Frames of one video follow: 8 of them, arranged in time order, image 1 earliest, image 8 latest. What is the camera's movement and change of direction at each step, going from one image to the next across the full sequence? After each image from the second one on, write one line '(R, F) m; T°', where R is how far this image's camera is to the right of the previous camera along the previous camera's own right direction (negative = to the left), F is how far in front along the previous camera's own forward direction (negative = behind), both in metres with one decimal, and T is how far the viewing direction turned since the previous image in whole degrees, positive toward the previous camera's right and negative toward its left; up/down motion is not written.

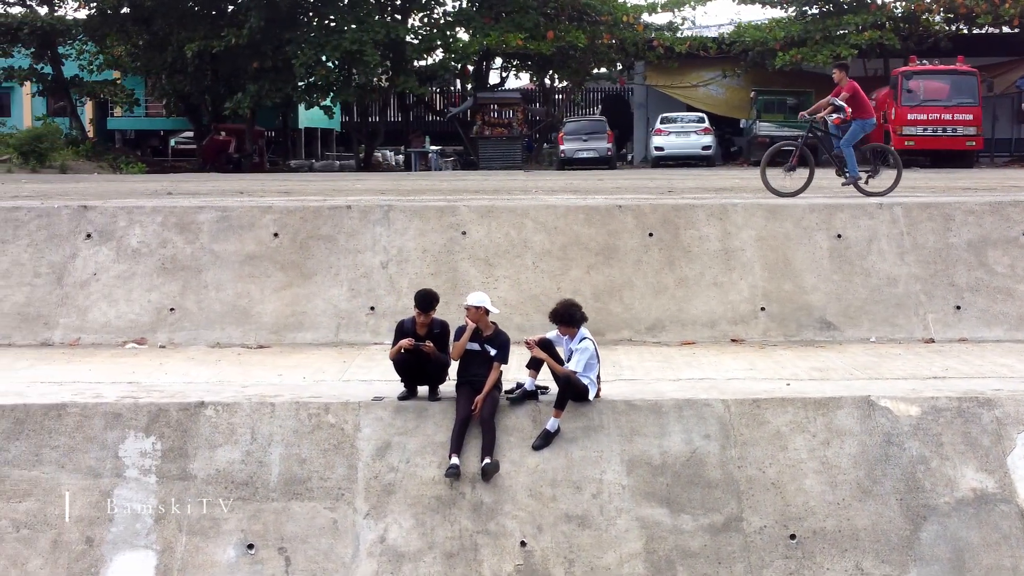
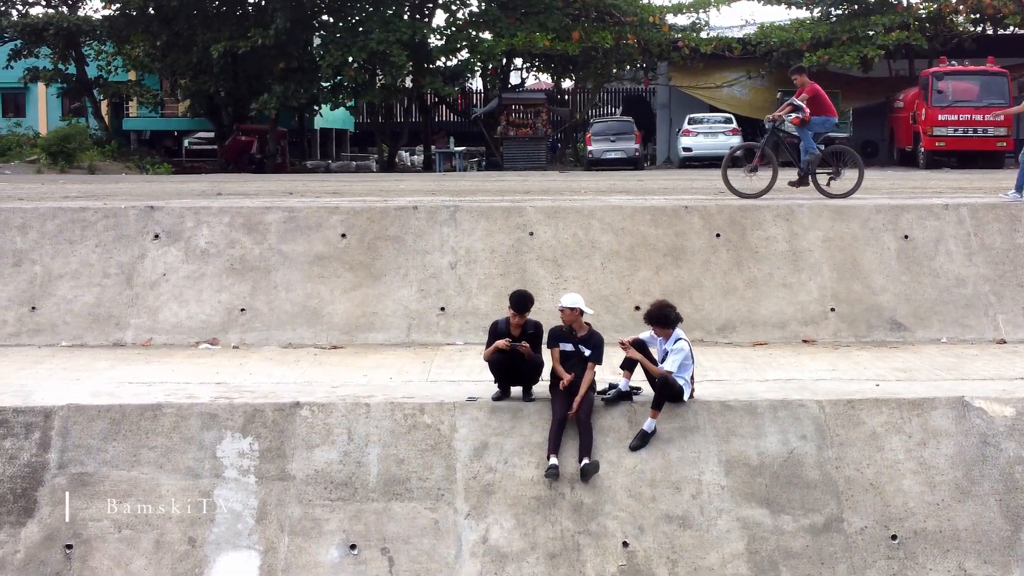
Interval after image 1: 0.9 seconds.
(-0.5, 0.0) m; 0°
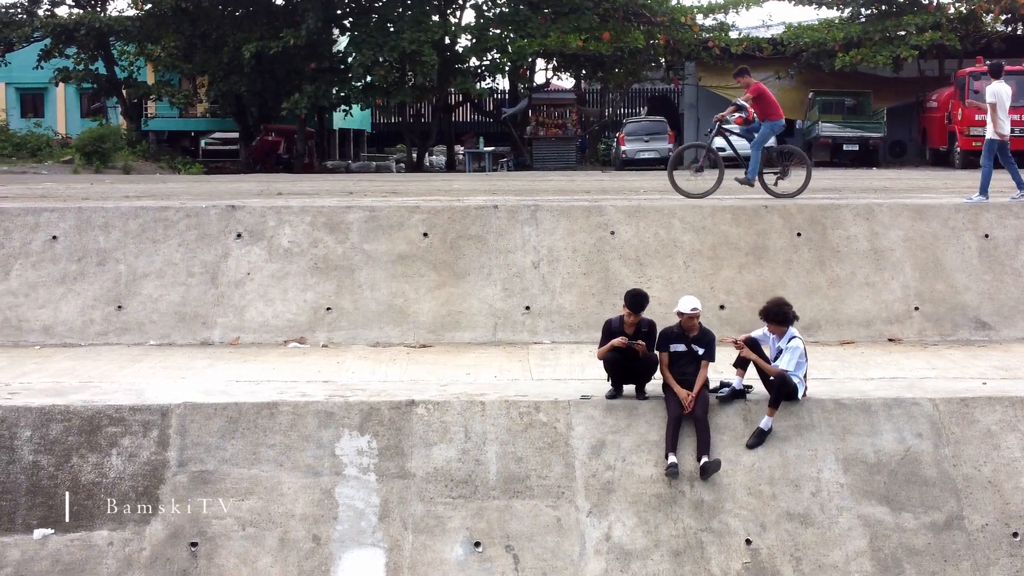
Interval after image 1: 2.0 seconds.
(-0.6, 0.0) m; 0°
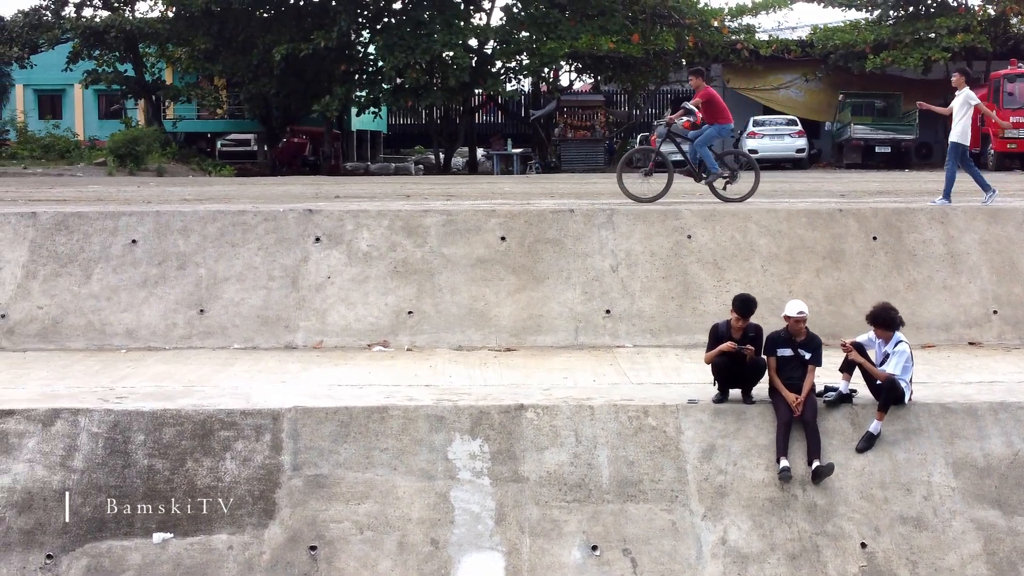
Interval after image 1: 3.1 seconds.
(-0.5, 0.0) m; 0°
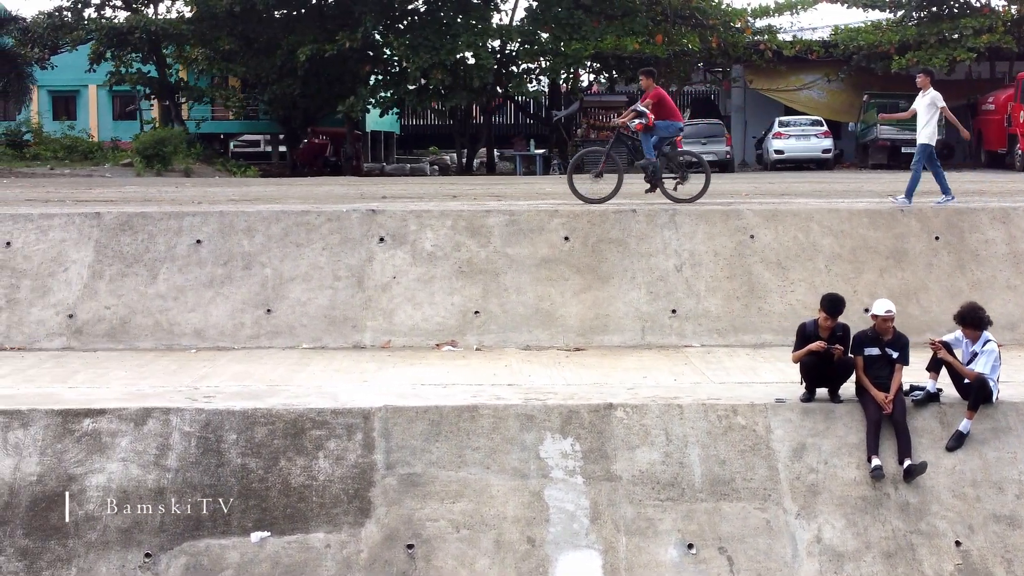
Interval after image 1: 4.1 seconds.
(-0.4, 0.0) m; 0°
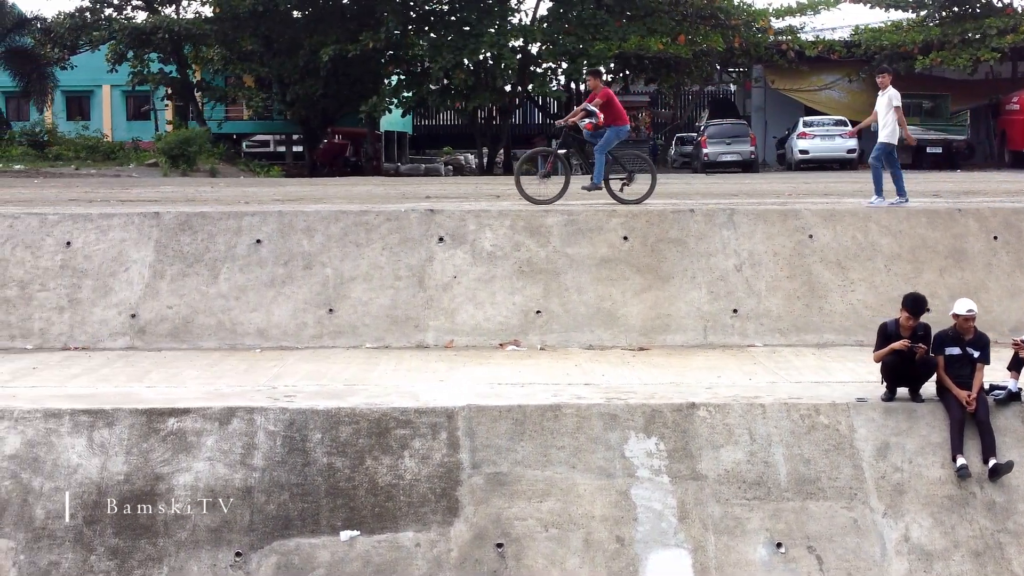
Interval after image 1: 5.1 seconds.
(-0.4, 0.0) m; 0°
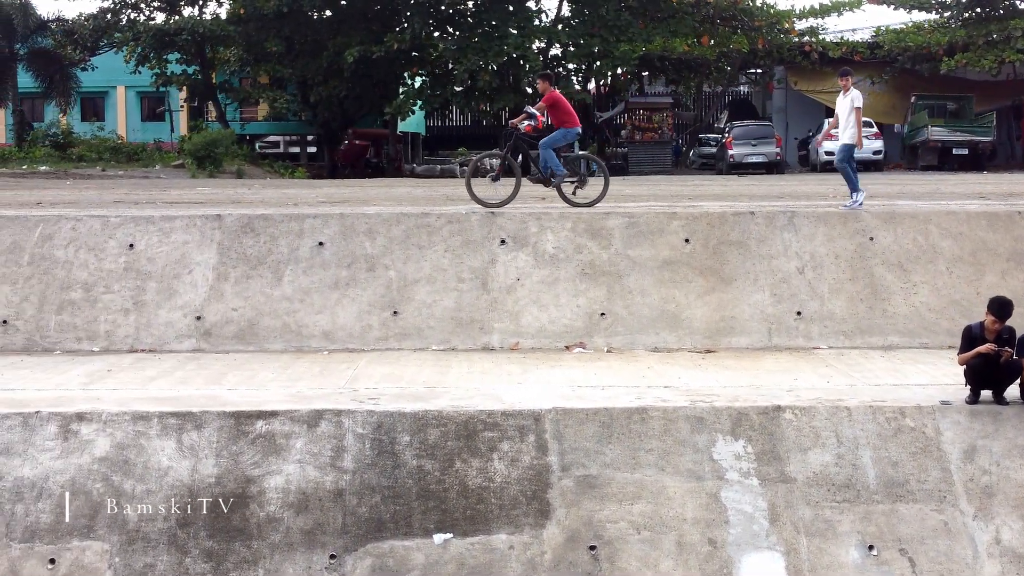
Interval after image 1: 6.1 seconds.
(-0.4, 0.0) m; 0°
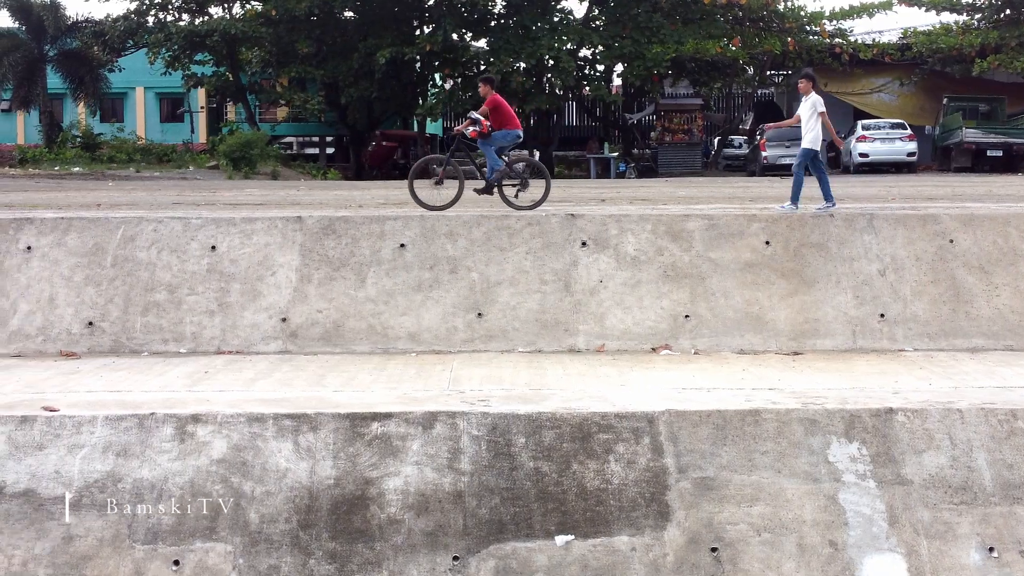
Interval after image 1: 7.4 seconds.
(-0.6, 0.0) m; 0°
